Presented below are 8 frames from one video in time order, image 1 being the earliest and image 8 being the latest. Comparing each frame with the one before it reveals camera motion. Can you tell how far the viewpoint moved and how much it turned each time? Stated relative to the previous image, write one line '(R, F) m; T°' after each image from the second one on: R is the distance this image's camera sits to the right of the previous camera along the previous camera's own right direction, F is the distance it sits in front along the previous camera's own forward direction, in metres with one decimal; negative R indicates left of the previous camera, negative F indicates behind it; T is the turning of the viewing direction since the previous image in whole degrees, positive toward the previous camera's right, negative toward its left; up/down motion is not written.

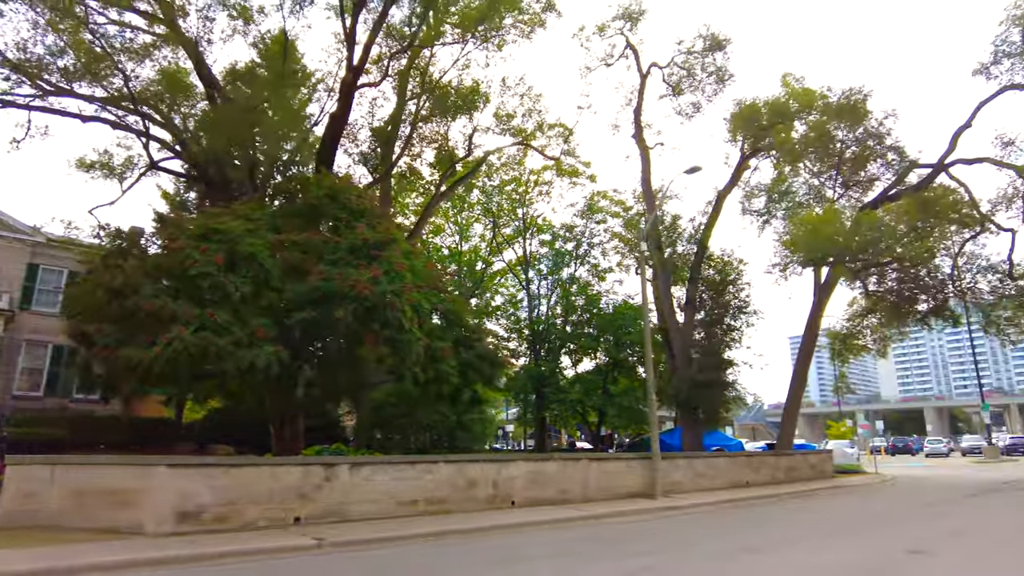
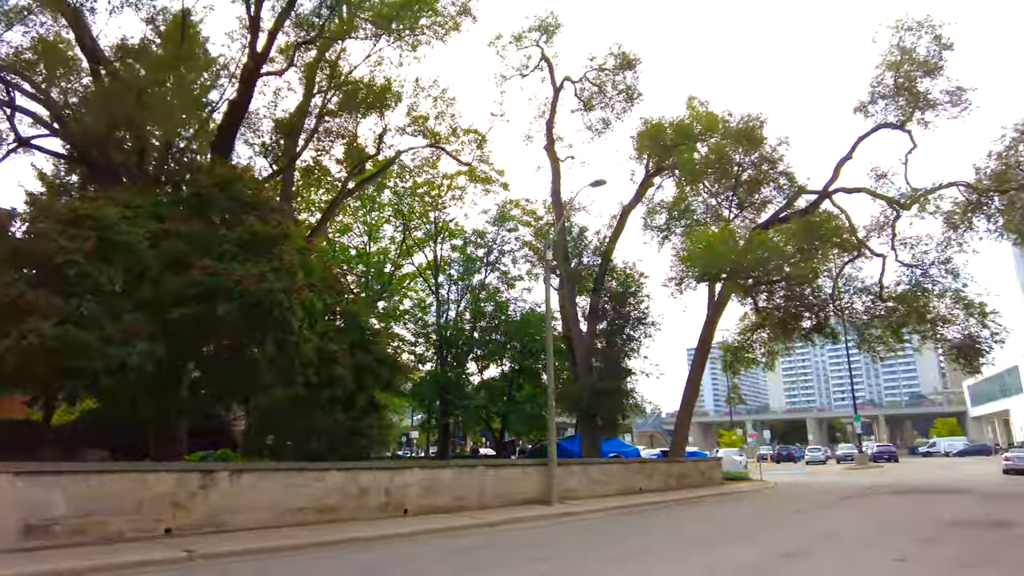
(-0.4, +0.3) m; +9°
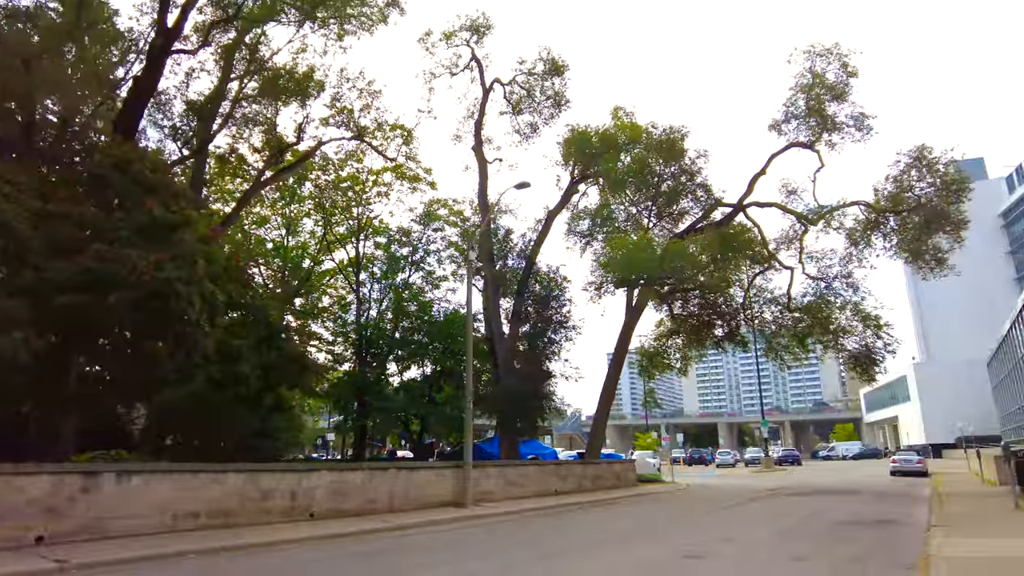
(0.0, +0.2) m; +7°
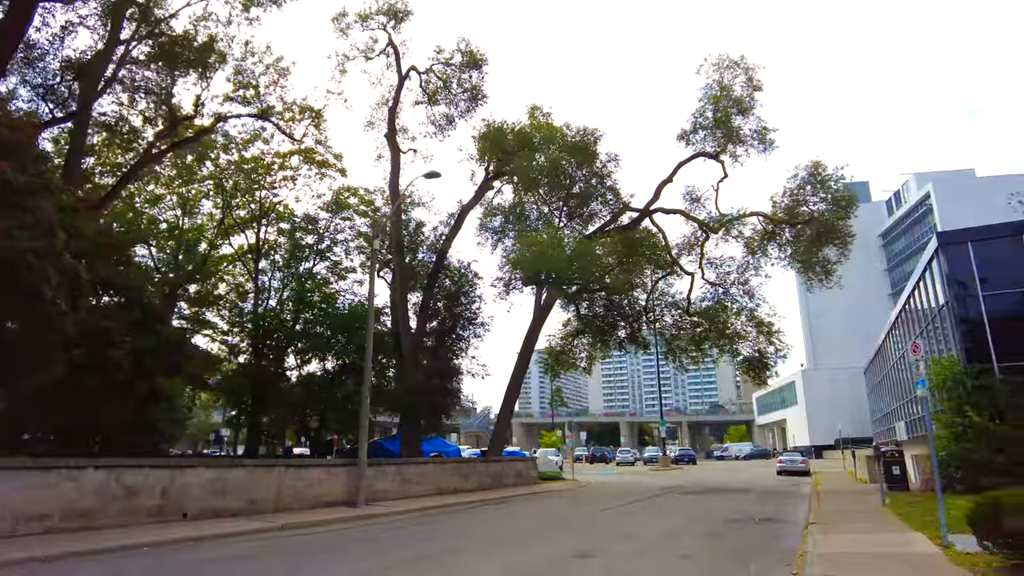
(+0.2, +0.3) m; +7°
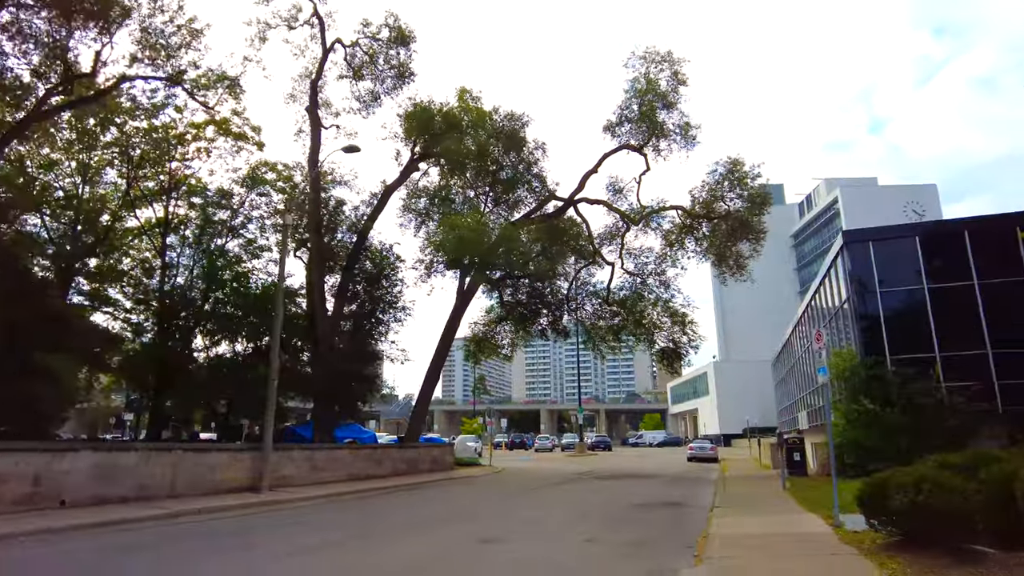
(+0.2, +0.3) m; +6°
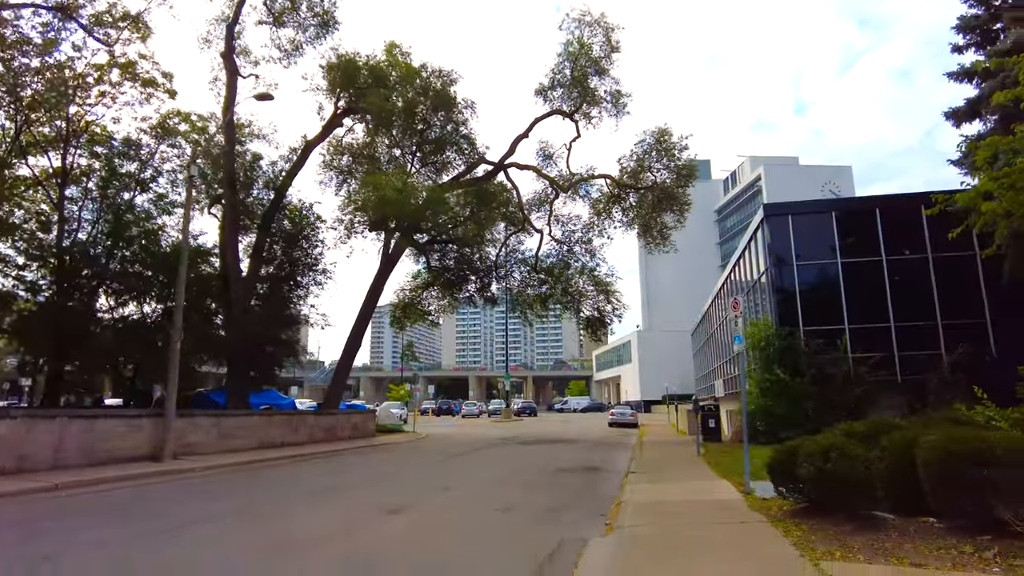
(+0.2, +0.5) m; +6°
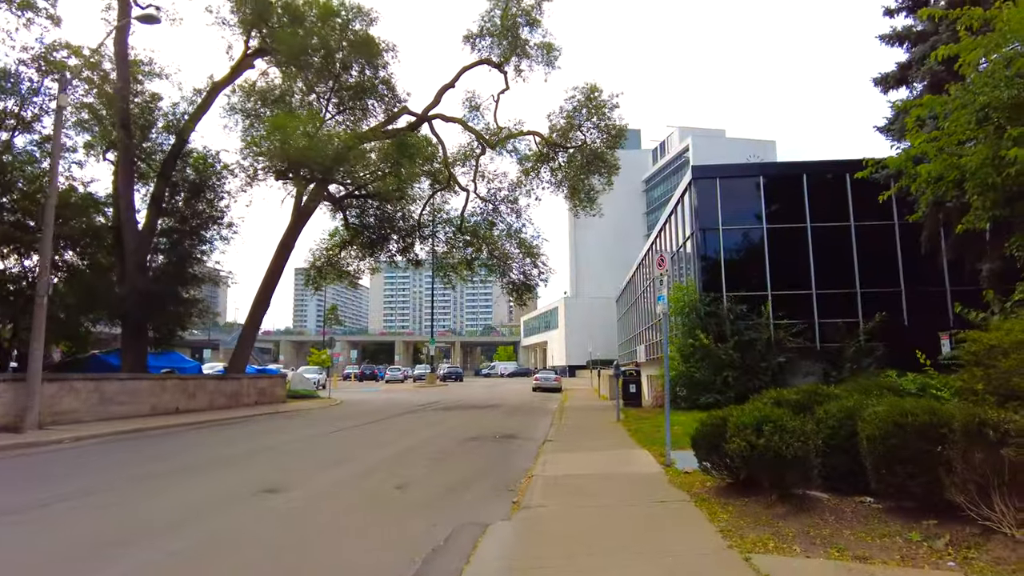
(+0.3, +1.1) m; +6°
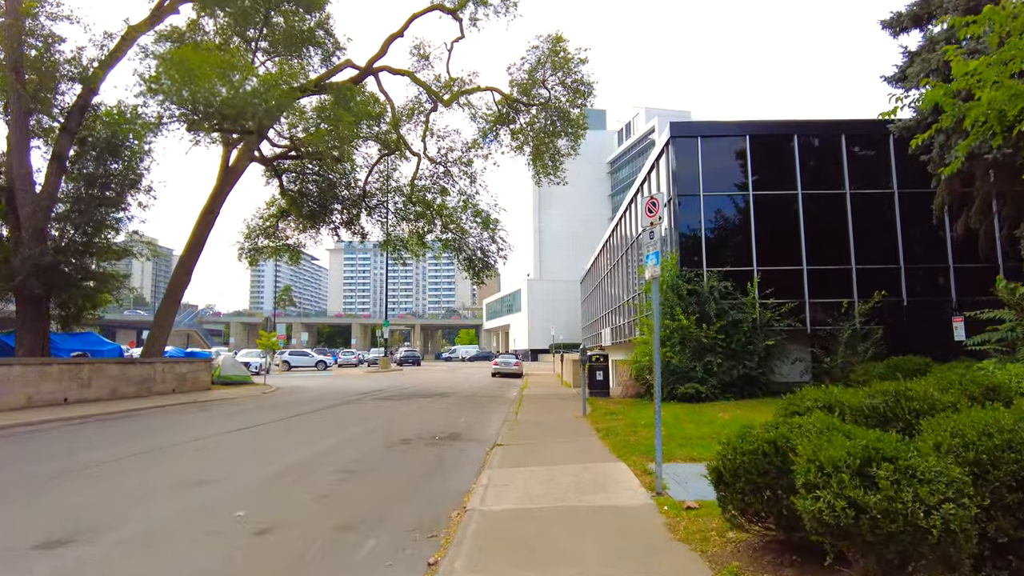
(+0.3, +2.7) m; +3°
